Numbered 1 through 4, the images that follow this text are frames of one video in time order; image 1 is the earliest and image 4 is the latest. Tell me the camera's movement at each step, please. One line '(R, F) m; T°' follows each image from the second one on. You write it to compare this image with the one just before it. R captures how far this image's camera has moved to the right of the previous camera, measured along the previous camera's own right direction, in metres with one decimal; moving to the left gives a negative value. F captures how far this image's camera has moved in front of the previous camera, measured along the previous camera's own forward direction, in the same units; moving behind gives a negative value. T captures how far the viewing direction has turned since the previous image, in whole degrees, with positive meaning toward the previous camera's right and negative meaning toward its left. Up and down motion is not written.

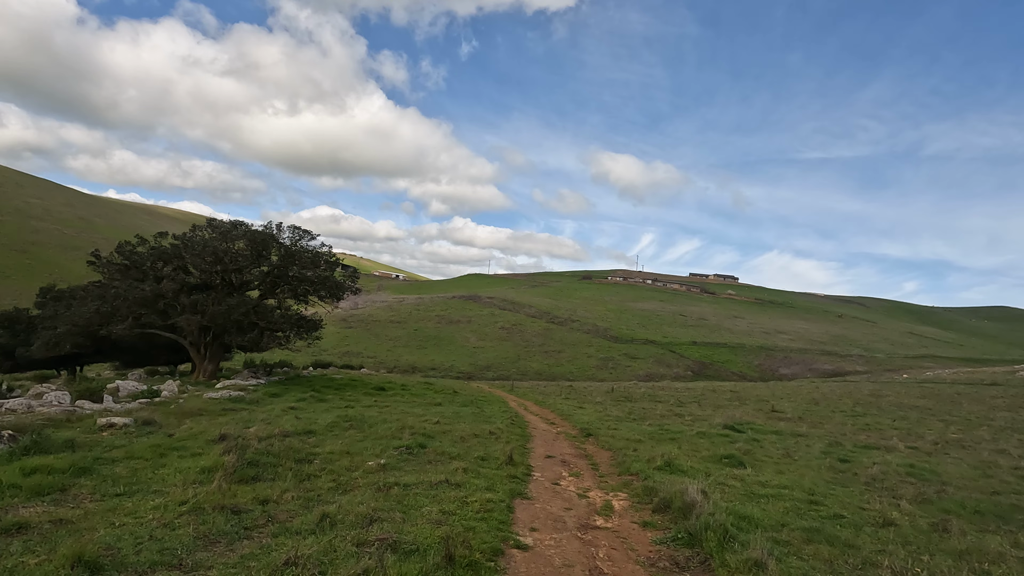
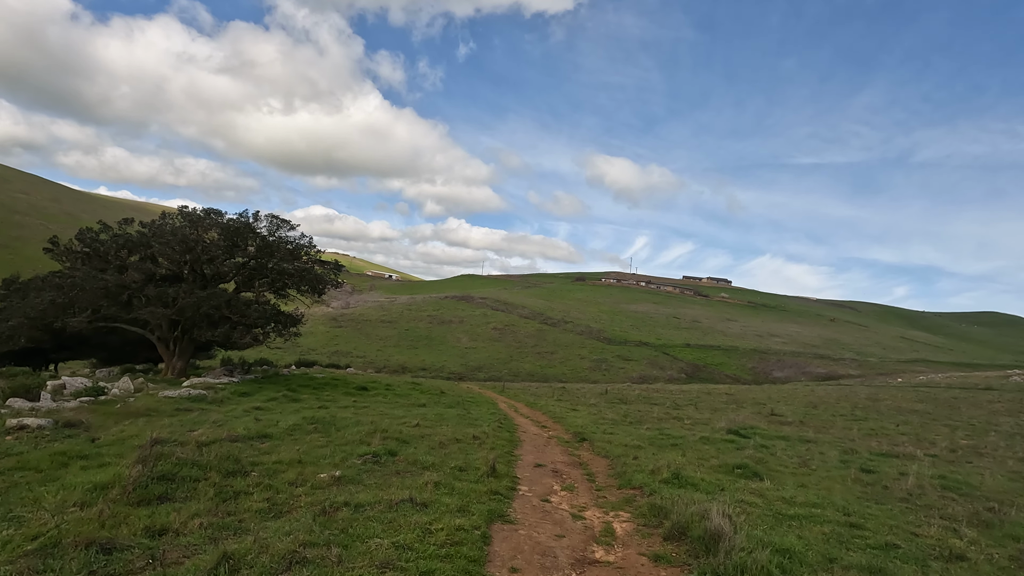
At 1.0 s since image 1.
(+0.2, +1.8) m; +1°
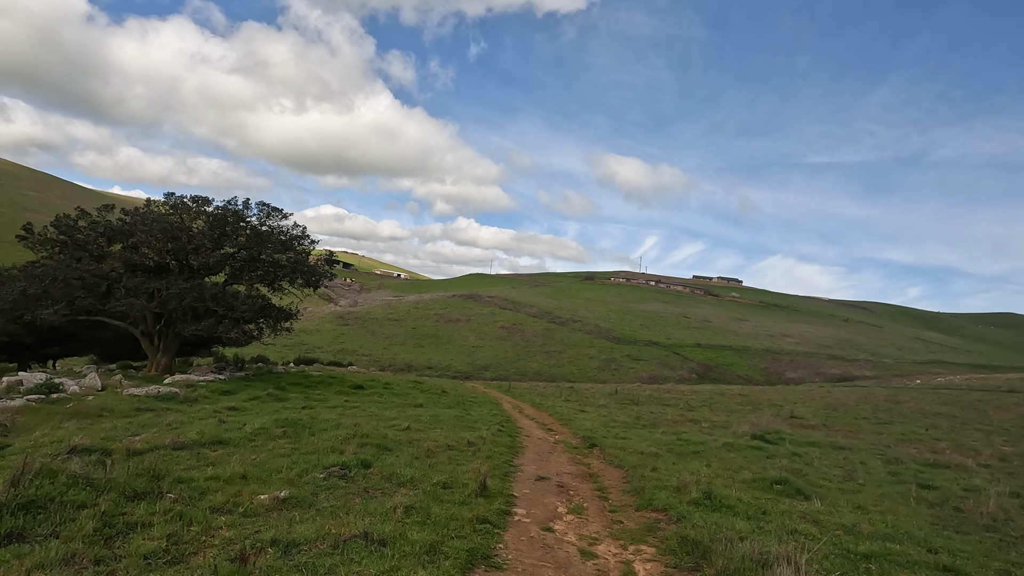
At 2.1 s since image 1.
(+0.2, +2.0) m; -1°
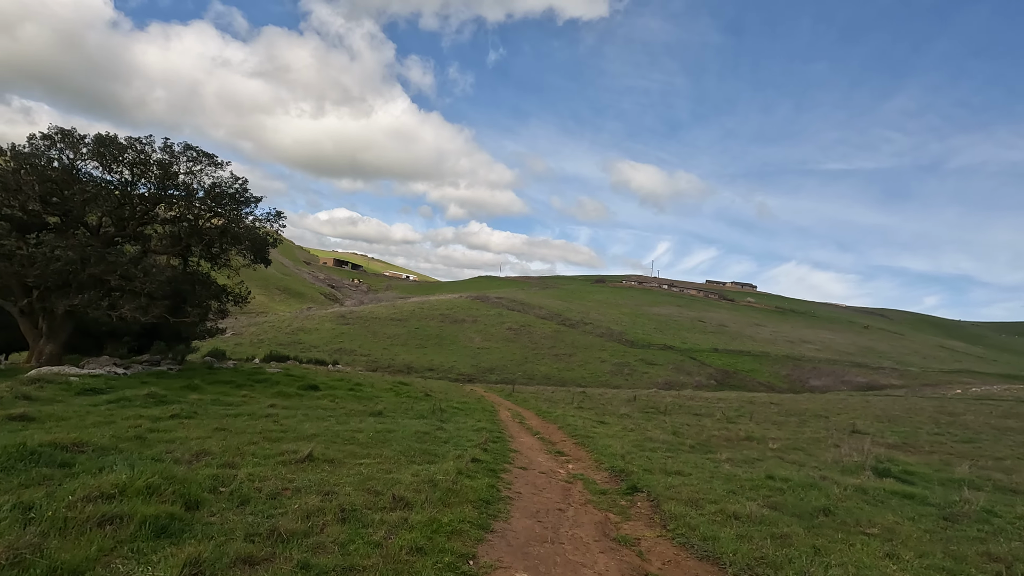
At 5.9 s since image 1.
(+0.5, +7.4) m; -1°
